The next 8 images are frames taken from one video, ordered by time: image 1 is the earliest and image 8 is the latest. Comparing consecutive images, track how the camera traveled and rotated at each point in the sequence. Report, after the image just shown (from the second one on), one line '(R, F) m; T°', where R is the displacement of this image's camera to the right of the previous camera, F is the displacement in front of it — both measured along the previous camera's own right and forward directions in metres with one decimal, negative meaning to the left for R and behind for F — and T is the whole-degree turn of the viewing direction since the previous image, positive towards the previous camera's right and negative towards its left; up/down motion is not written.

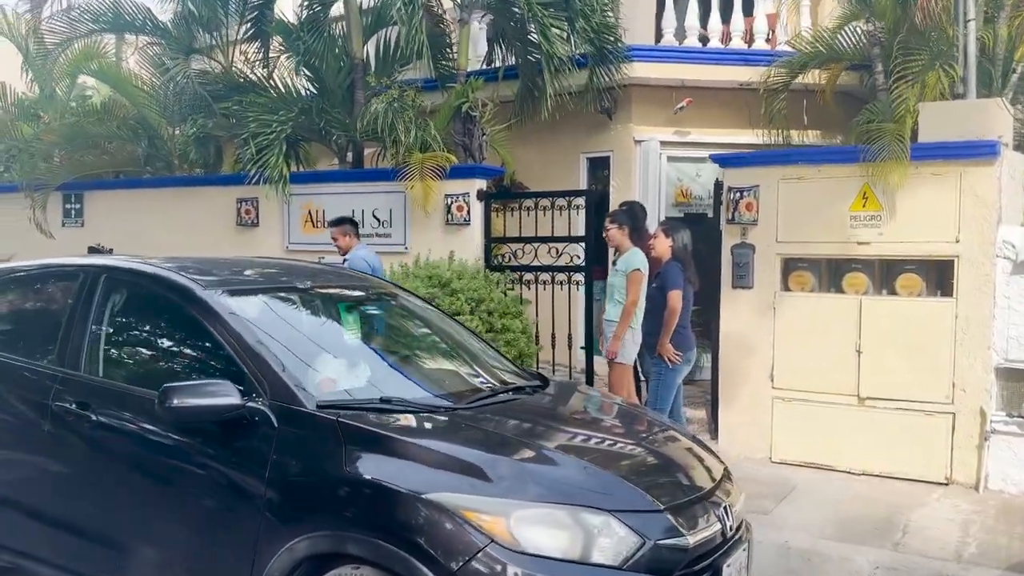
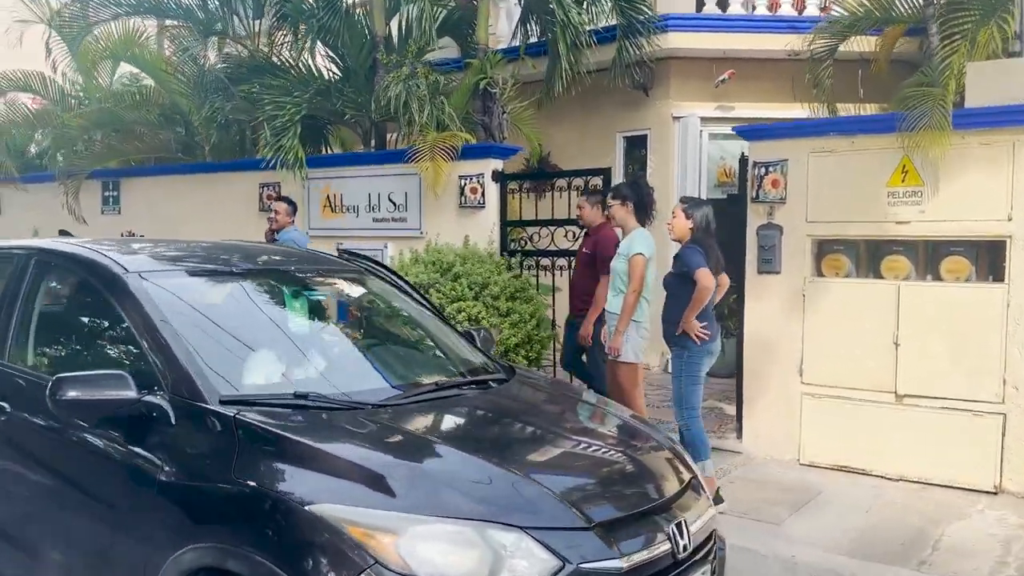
(+0.5, +0.4) m; -5°
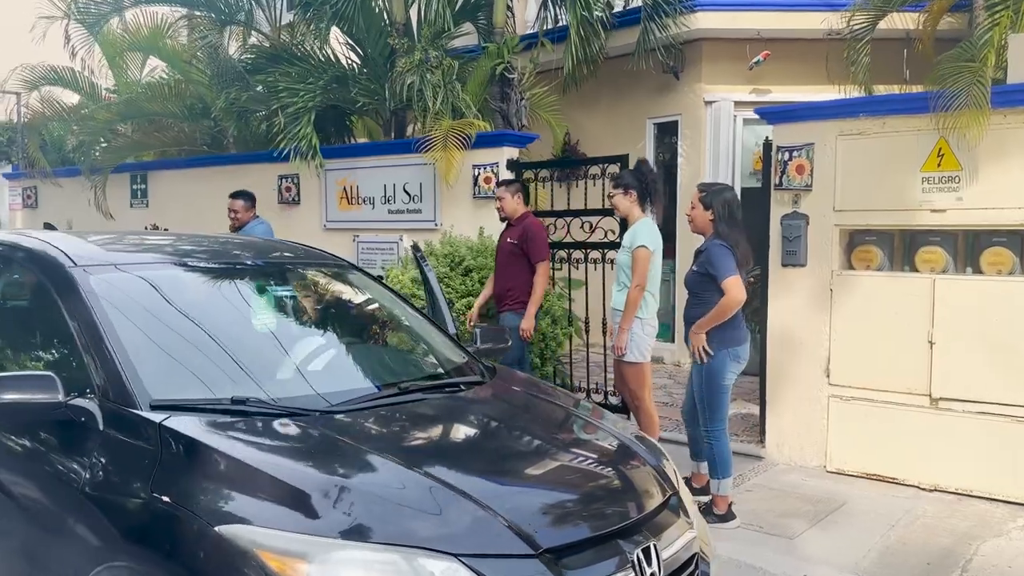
(+0.3, +0.3) m; -4°
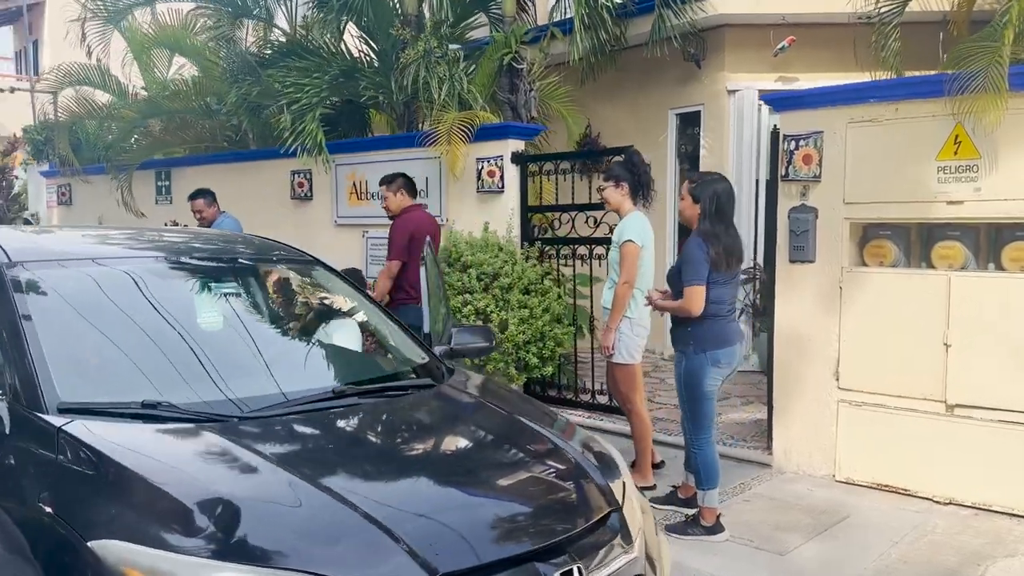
(+0.4, +0.2) m; -4°
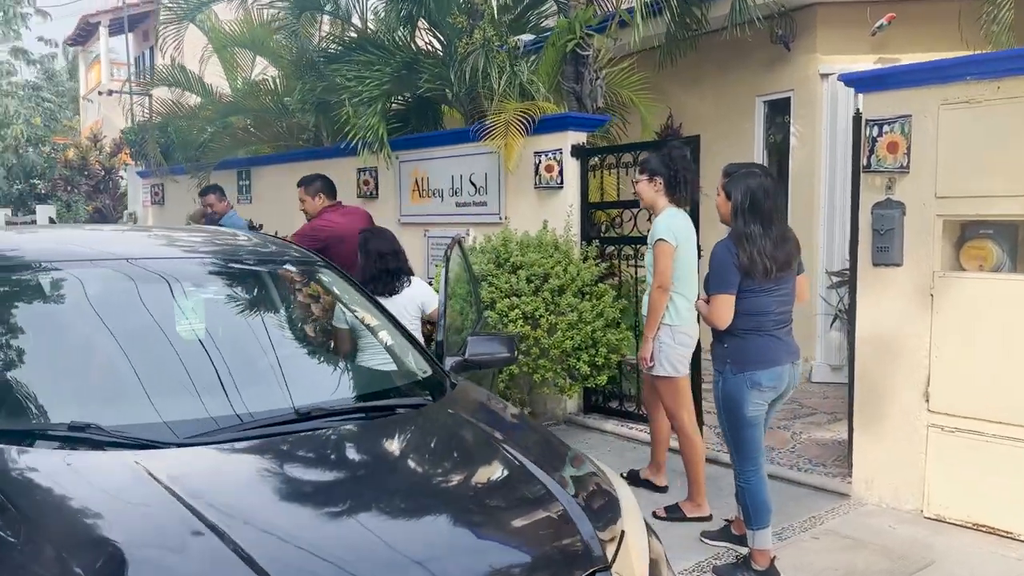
(+0.4, +0.5) m; -7°
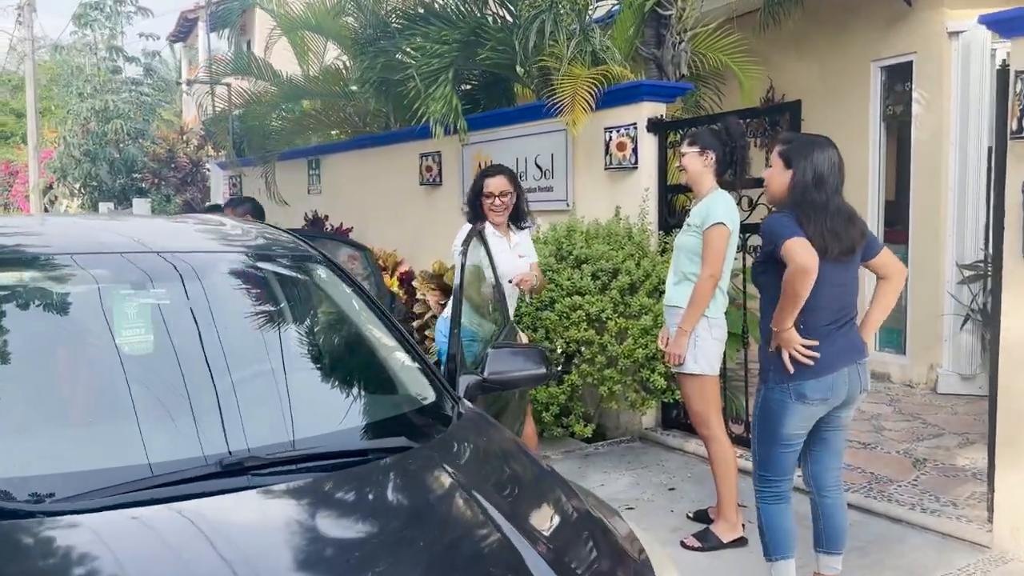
(+0.2, +0.8) m; -7°
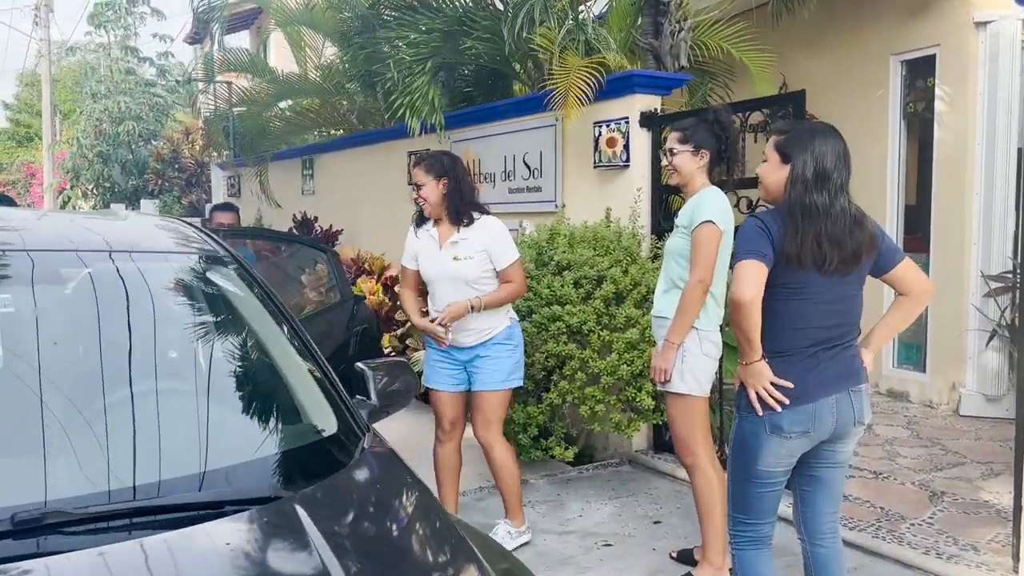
(+0.2, +0.4) m; -1°
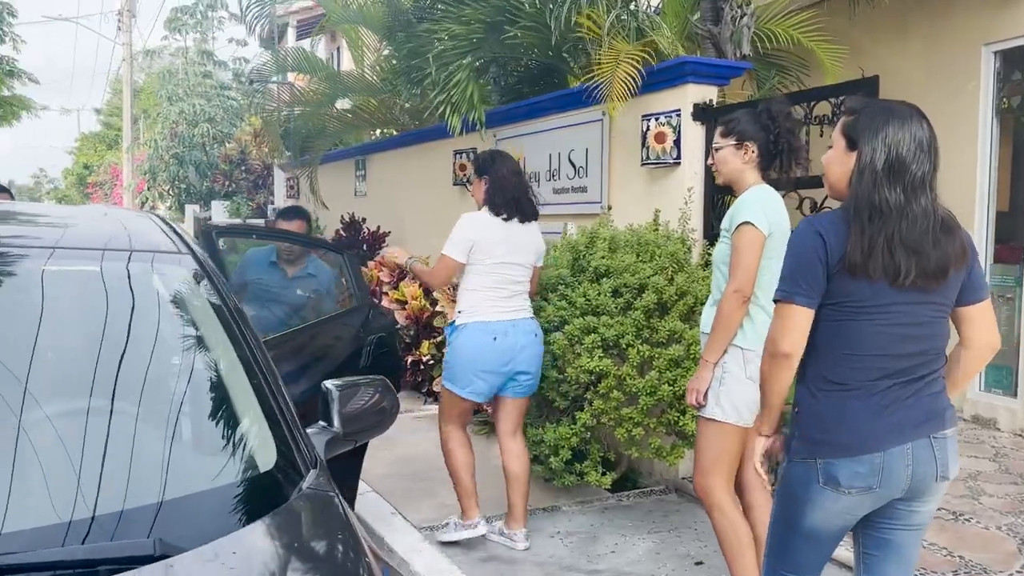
(+0.2, +0.4) m; -5°
